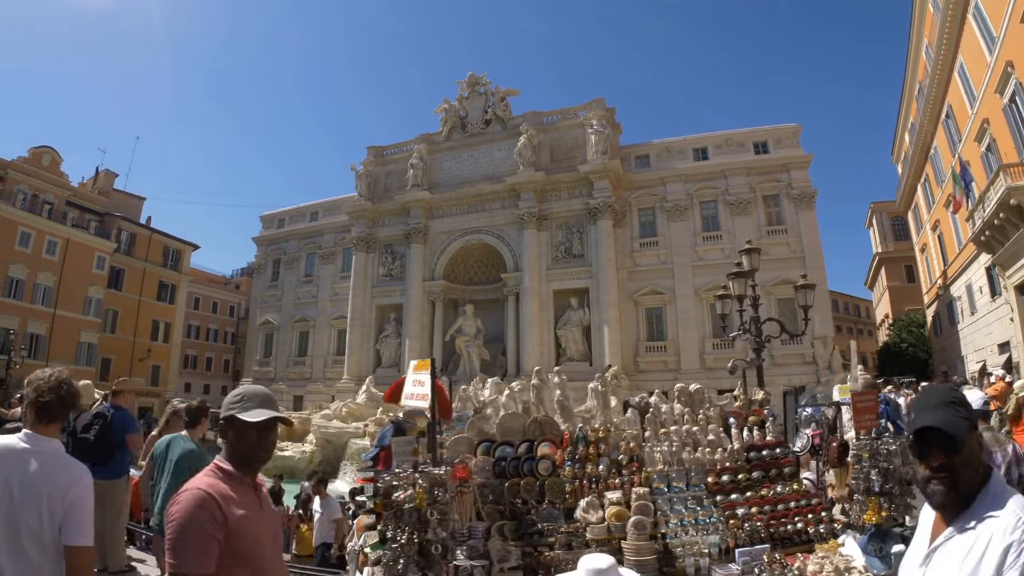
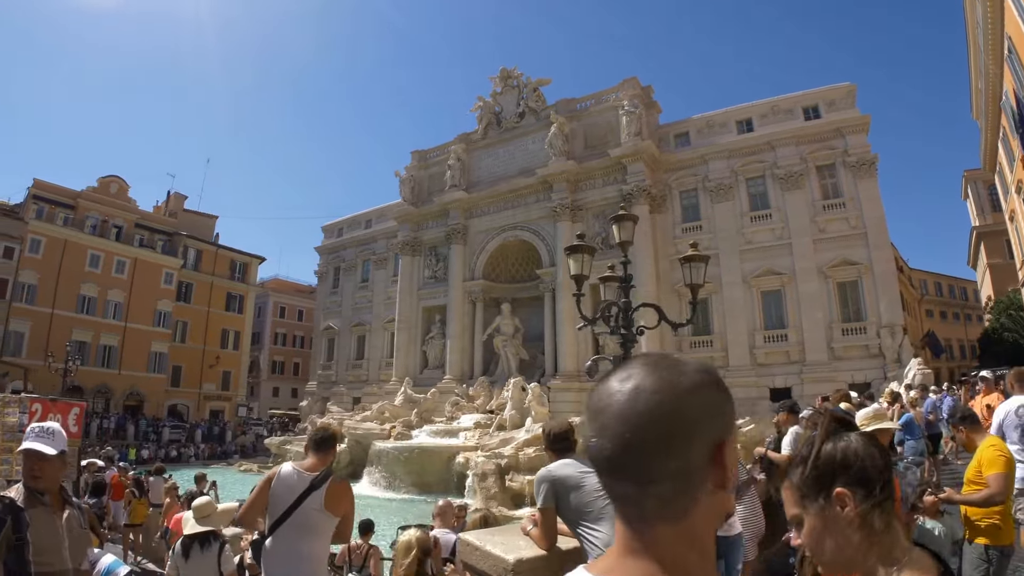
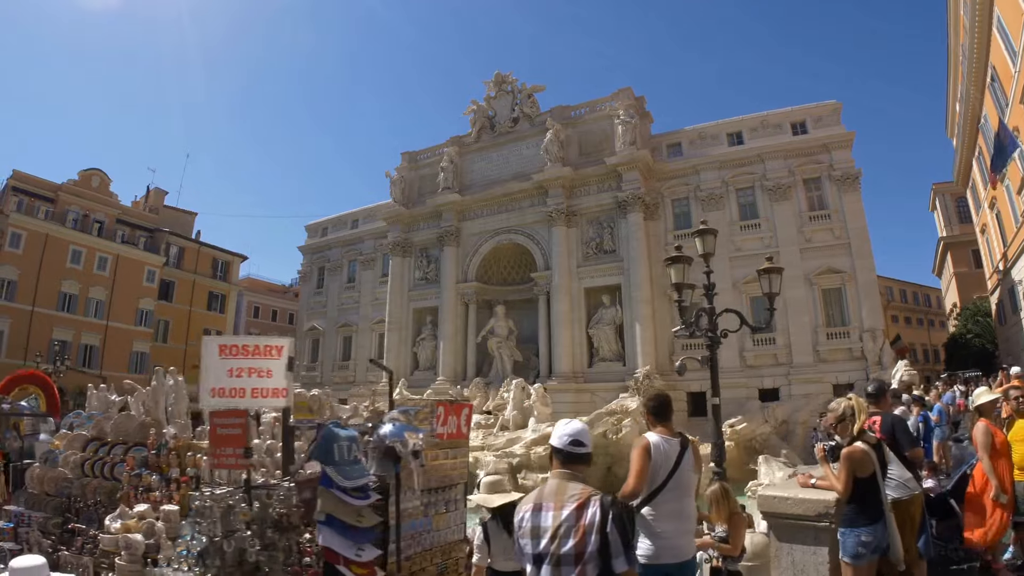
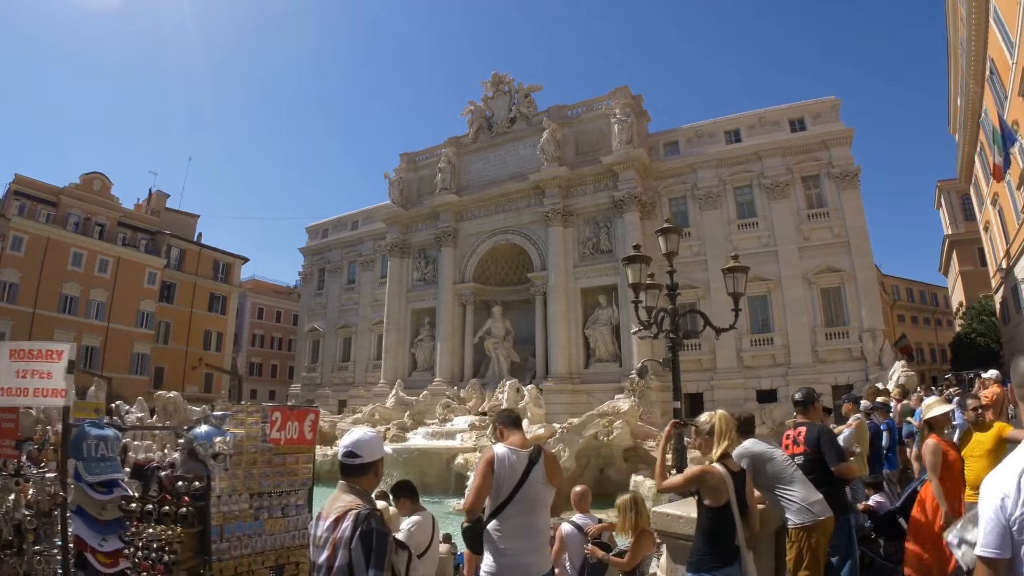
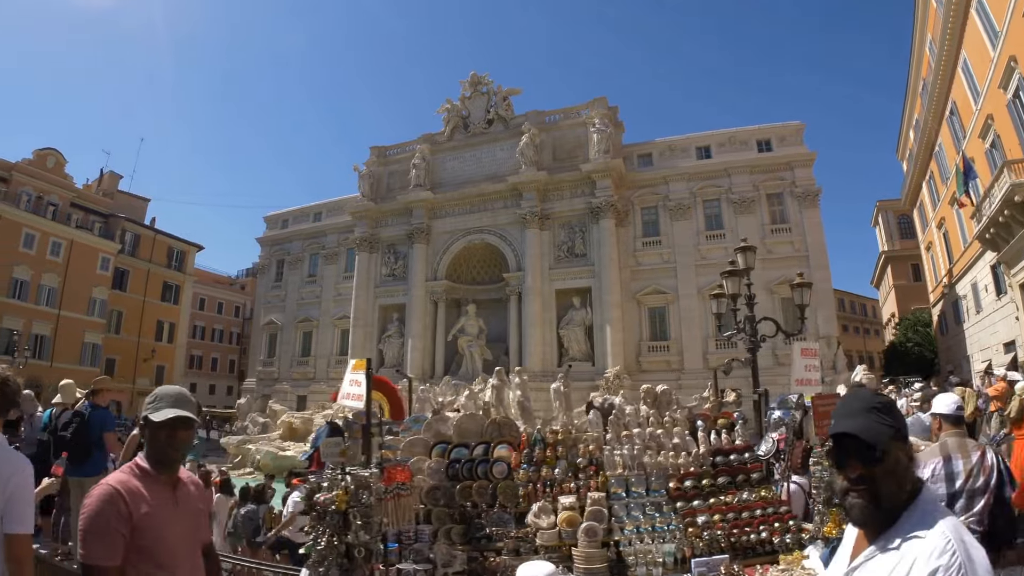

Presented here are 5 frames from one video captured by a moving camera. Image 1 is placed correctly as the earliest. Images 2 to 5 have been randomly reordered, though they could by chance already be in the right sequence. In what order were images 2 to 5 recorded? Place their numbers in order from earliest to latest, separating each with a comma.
5, 3, 4, 2
